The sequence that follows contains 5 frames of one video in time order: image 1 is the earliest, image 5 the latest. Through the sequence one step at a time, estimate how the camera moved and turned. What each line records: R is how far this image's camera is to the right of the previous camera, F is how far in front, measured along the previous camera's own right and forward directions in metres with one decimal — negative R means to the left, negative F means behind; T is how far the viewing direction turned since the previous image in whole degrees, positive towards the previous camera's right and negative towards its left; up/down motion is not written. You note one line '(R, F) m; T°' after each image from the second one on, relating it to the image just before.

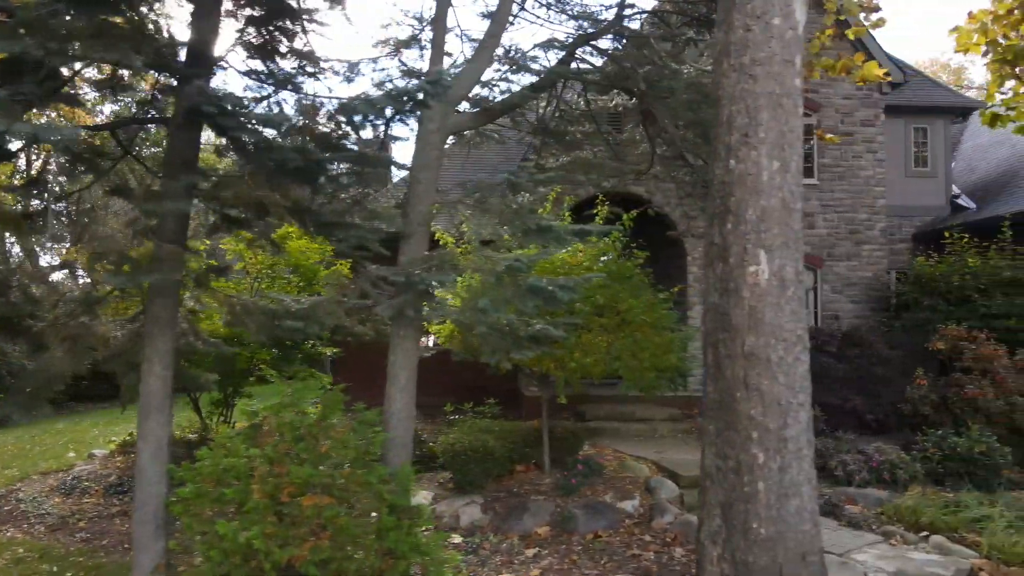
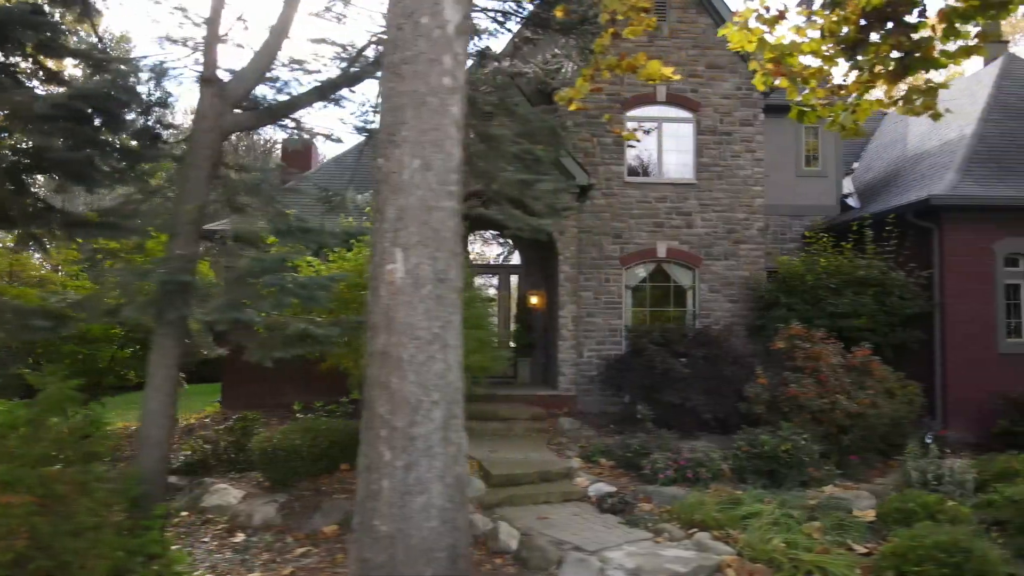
(+1.7, 0.0) m; +1°
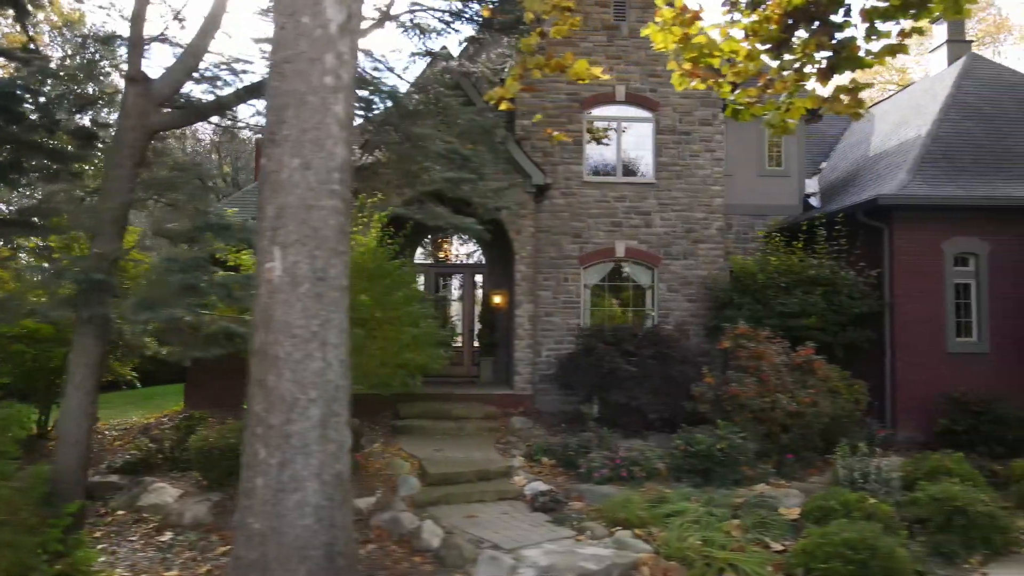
(+0.6, 0.0) m; 0°
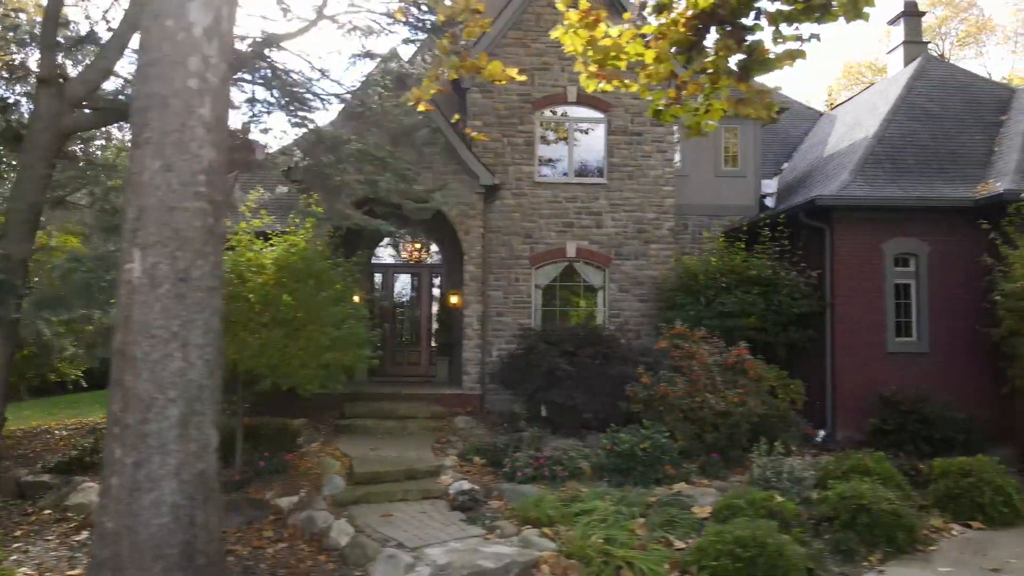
(+0.7, -0.1) m; 0°
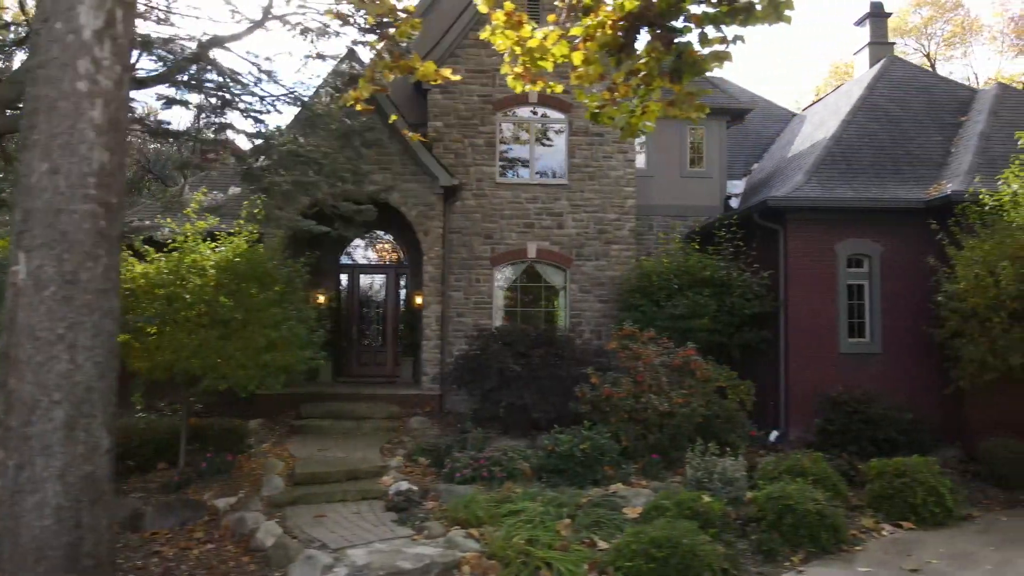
(+0.6, 0.0) m; 0°
